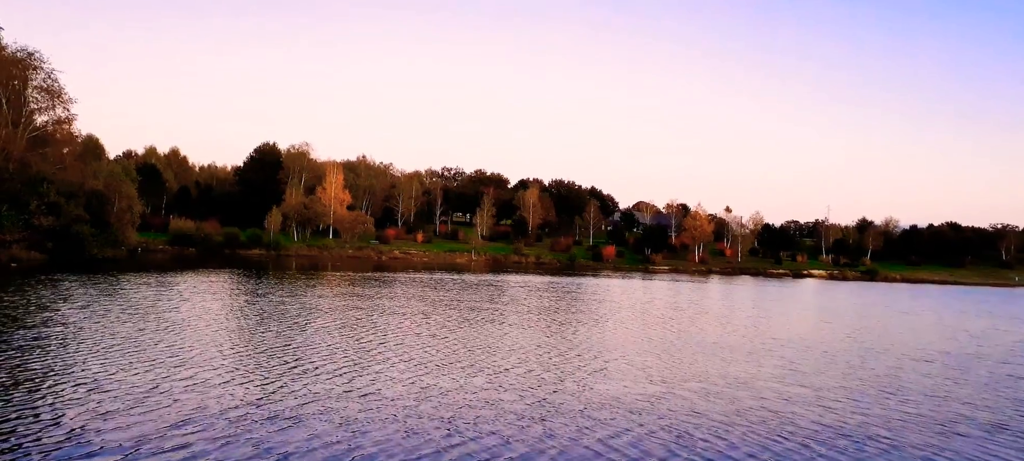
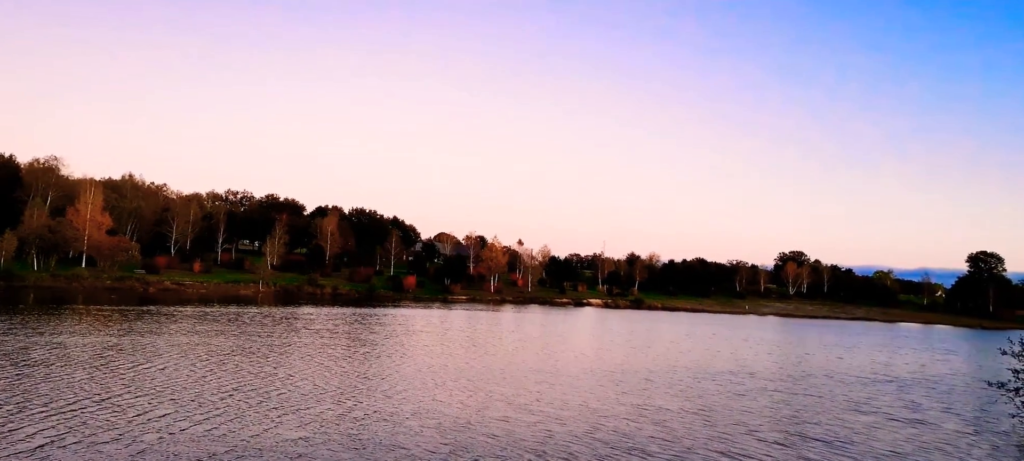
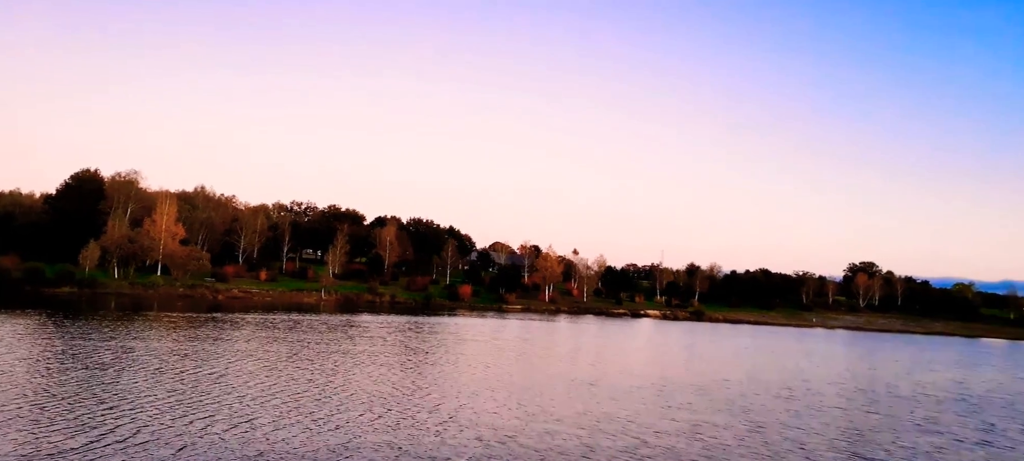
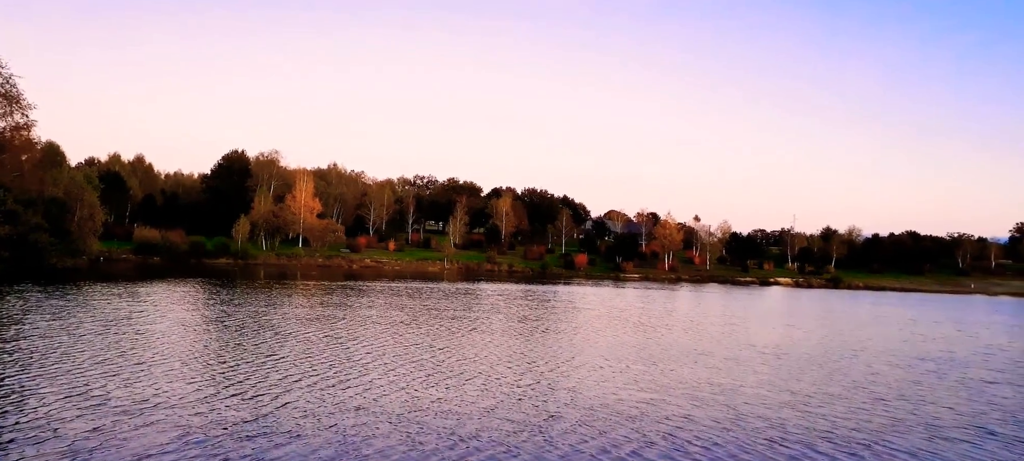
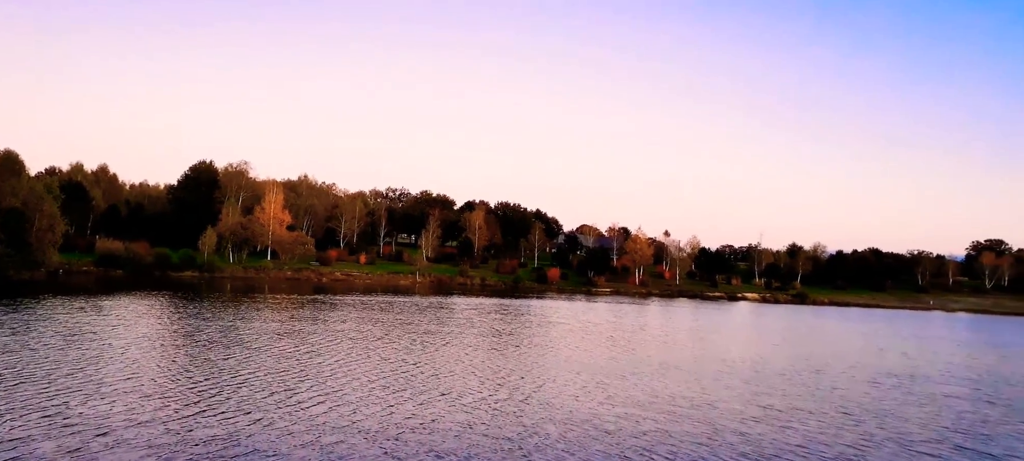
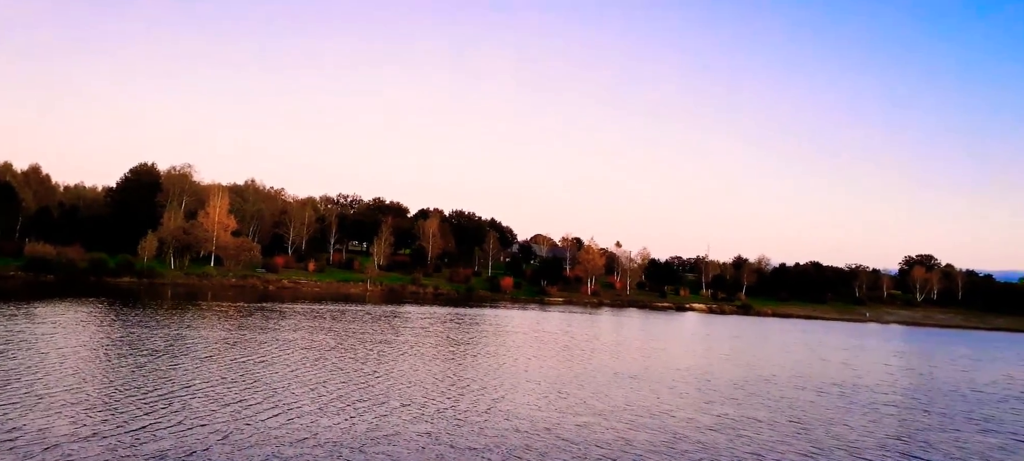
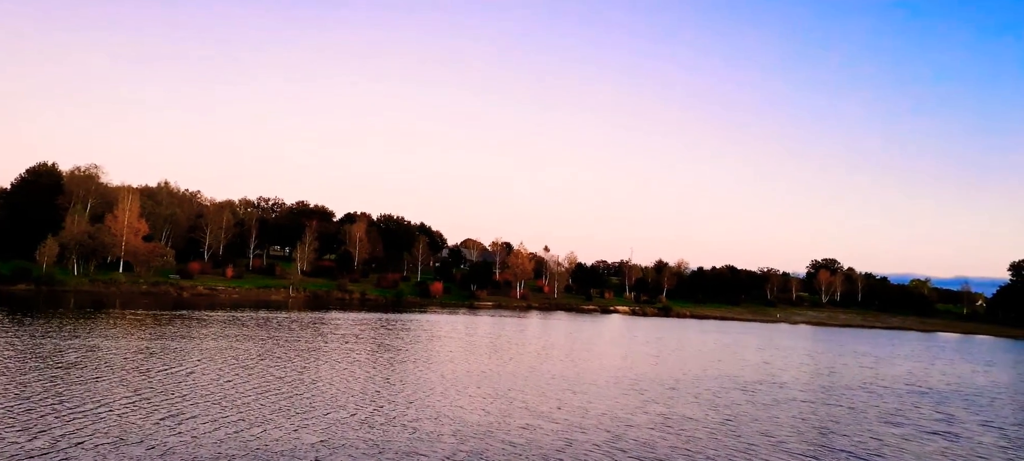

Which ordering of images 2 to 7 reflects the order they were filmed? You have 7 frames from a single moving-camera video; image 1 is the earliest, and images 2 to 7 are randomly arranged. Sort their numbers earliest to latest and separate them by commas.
4, 5, 6, 3, 7, 2
